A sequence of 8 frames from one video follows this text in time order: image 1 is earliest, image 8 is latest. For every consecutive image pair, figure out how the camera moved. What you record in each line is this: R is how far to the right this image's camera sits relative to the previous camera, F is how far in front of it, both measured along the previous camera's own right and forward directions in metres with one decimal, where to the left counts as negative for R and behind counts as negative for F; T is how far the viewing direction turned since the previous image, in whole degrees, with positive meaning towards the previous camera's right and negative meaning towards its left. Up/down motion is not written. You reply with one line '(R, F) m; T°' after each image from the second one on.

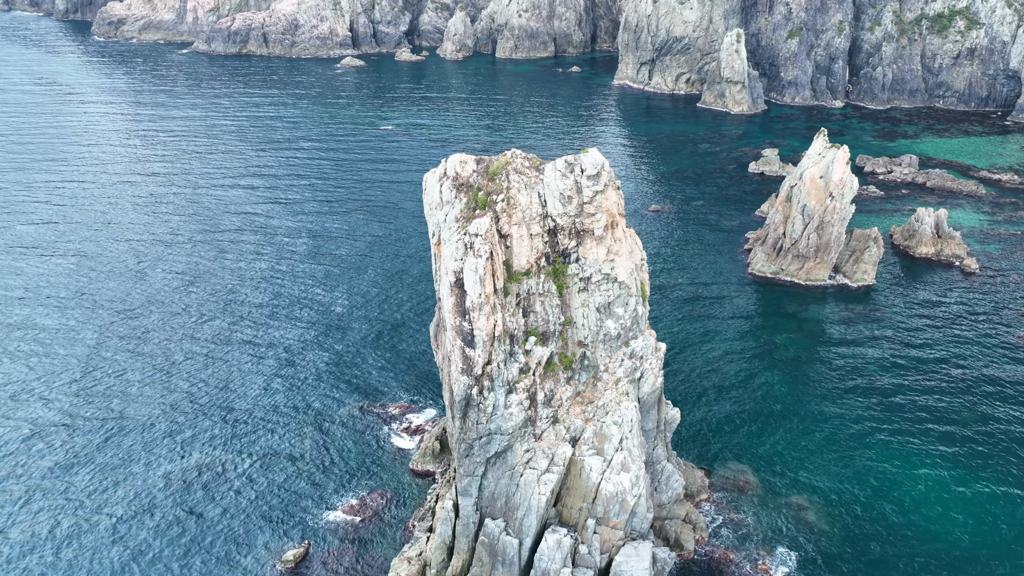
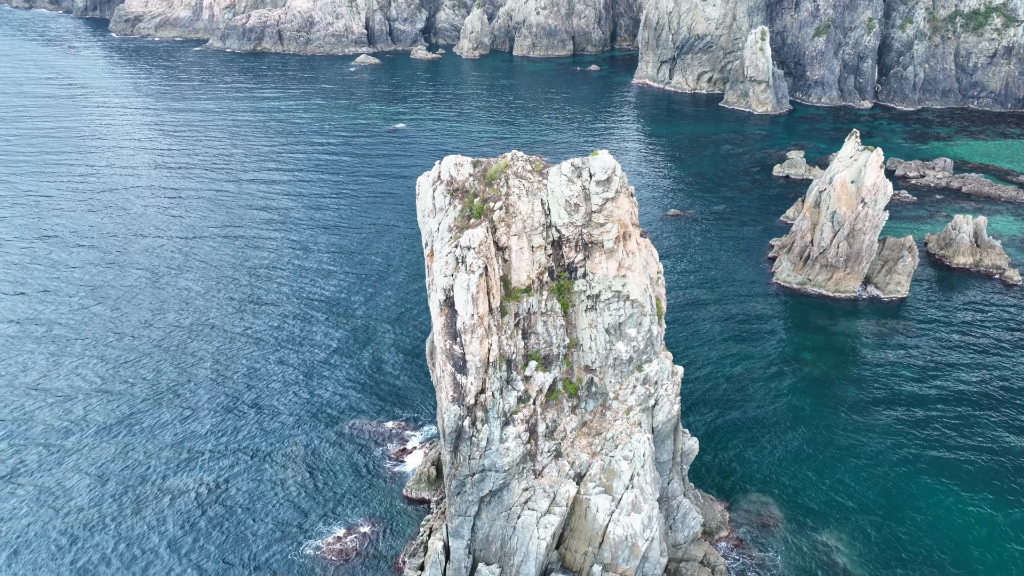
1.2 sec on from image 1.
(+0.9, +4.0) m; -1°
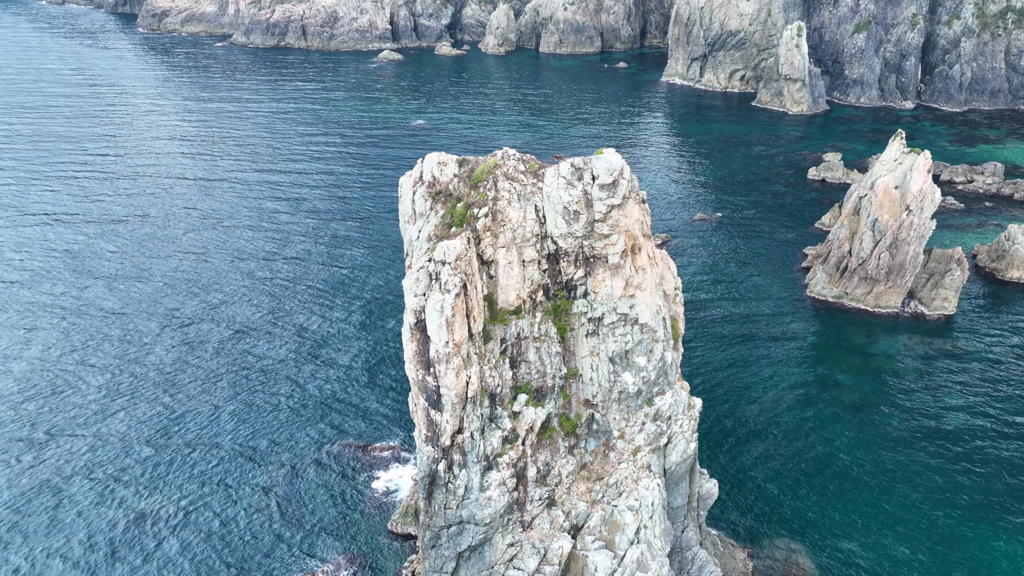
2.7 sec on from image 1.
(+1.5, +4.9) m; -2°
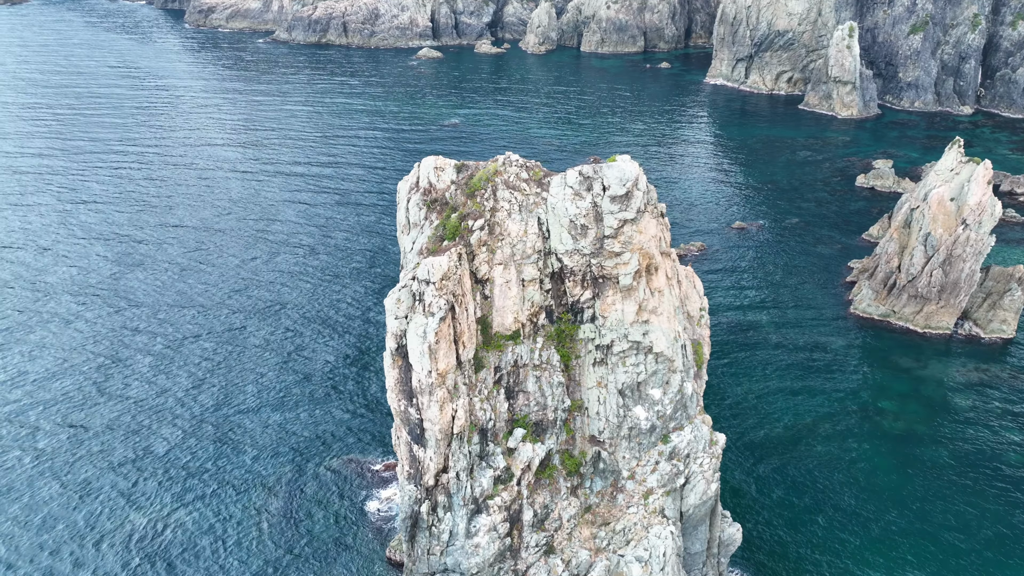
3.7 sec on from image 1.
(+1.4, +3.0) m; -3°
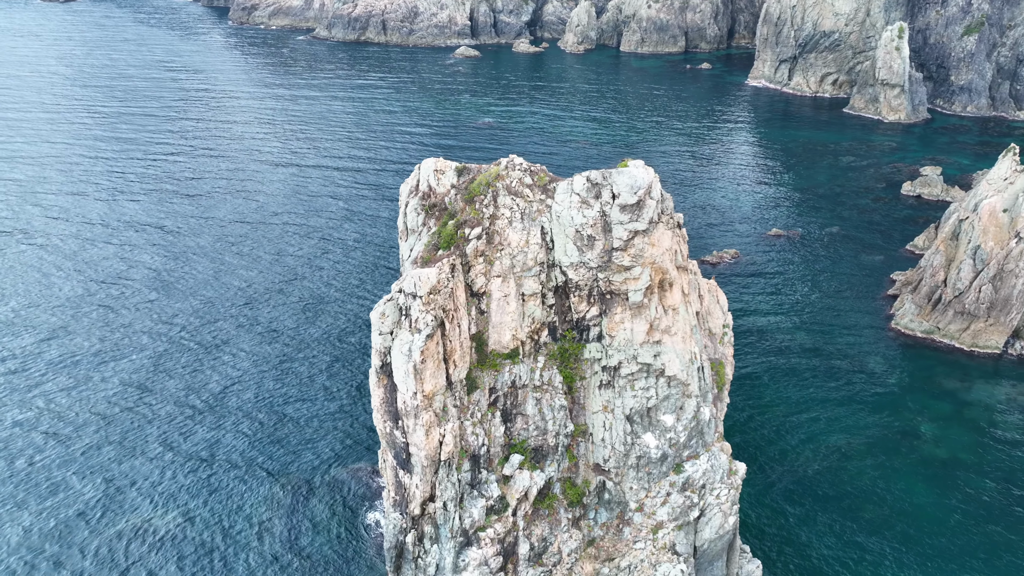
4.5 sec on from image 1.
(+1.1, +2.0) m; -3°
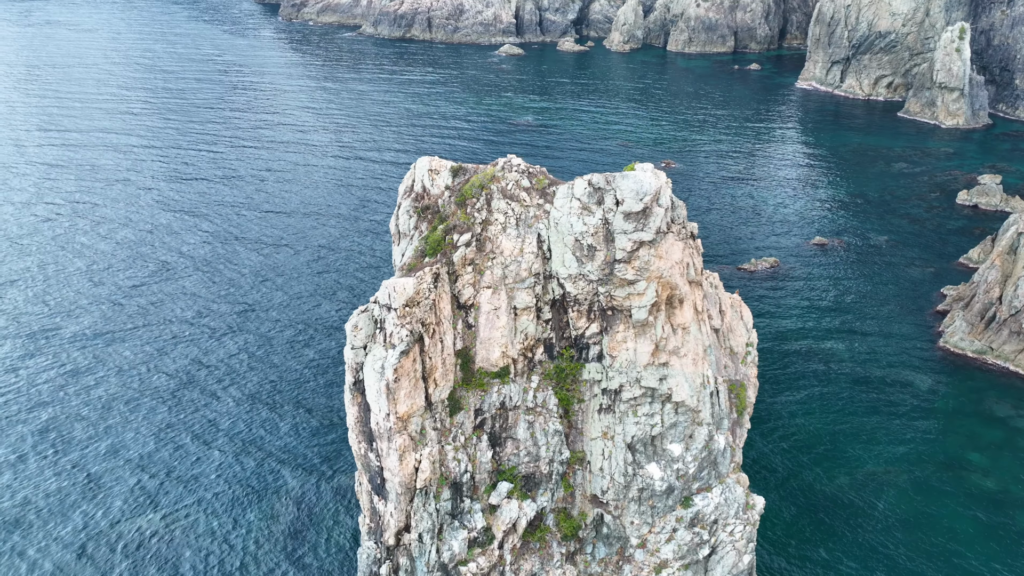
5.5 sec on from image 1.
(+1.4, +2.0) m; -3°
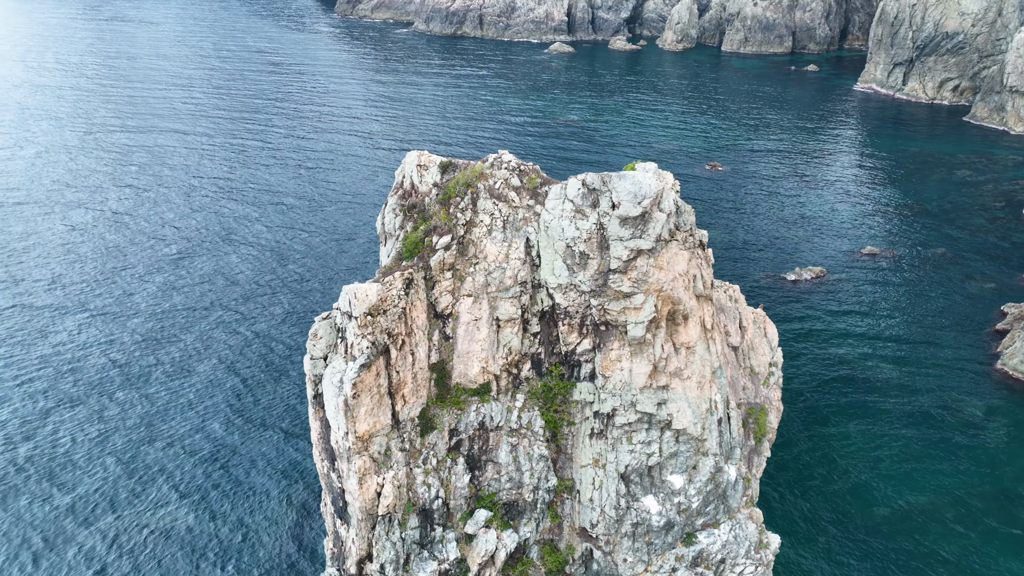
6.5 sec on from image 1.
(+1.7, +2.0) m; -4°
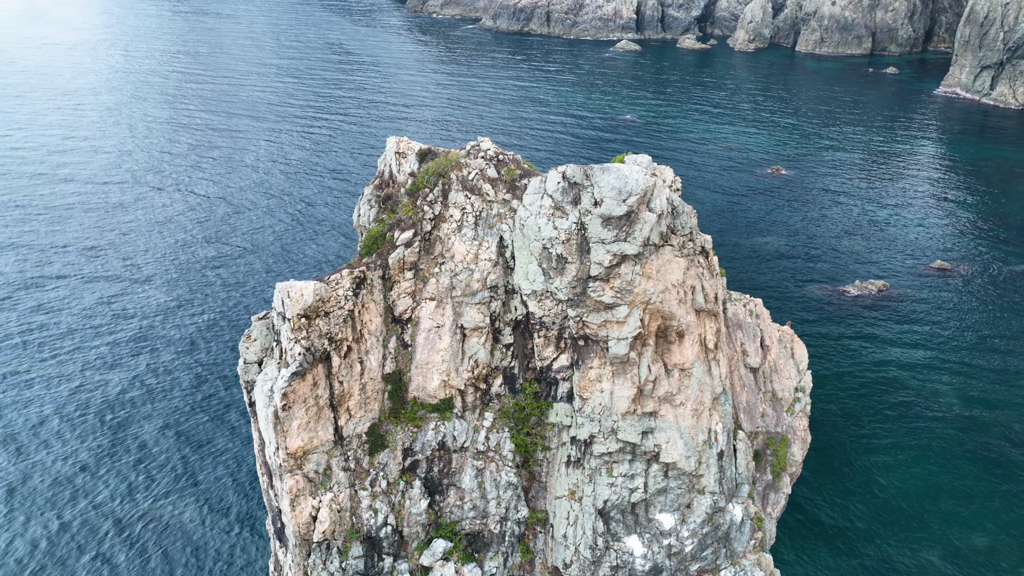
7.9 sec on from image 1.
(+2.1, +2.3) m; -5°
